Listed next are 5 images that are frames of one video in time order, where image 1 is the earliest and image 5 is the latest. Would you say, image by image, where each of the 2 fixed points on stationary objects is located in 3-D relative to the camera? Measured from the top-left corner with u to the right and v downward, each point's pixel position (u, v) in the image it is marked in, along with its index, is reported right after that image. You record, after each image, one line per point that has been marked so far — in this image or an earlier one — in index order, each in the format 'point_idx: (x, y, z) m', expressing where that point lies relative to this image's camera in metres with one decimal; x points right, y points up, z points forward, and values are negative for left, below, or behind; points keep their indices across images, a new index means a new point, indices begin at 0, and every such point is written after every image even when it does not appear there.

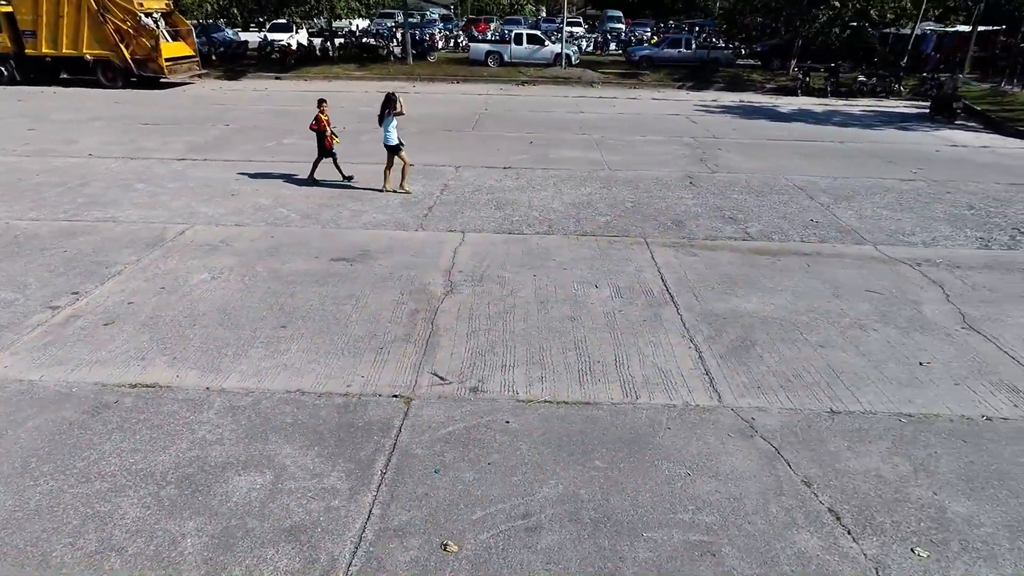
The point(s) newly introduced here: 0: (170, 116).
0: (-8.5, +4.2, +14.1) m
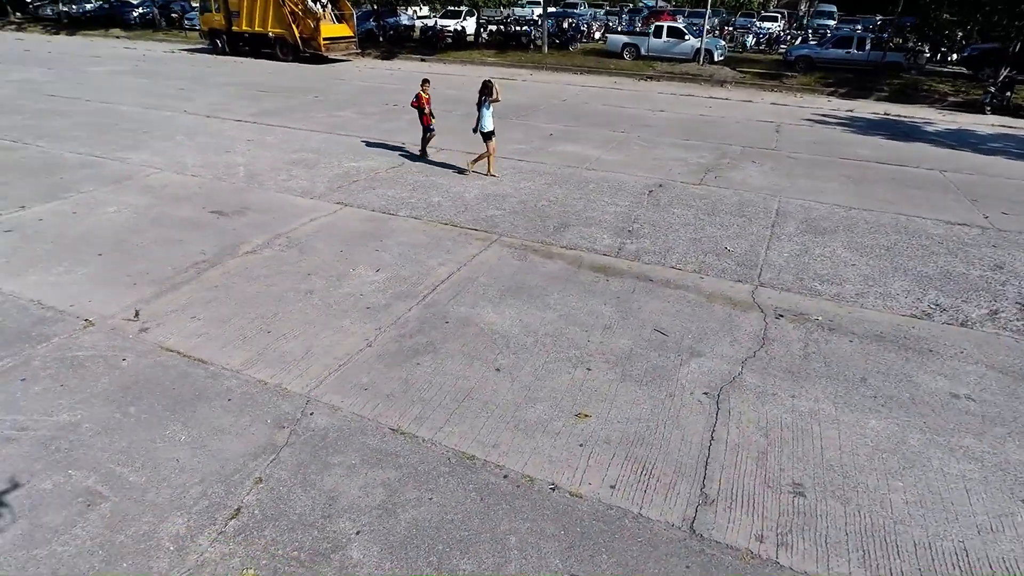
0: (-6.5, +5.8, +16.6) m
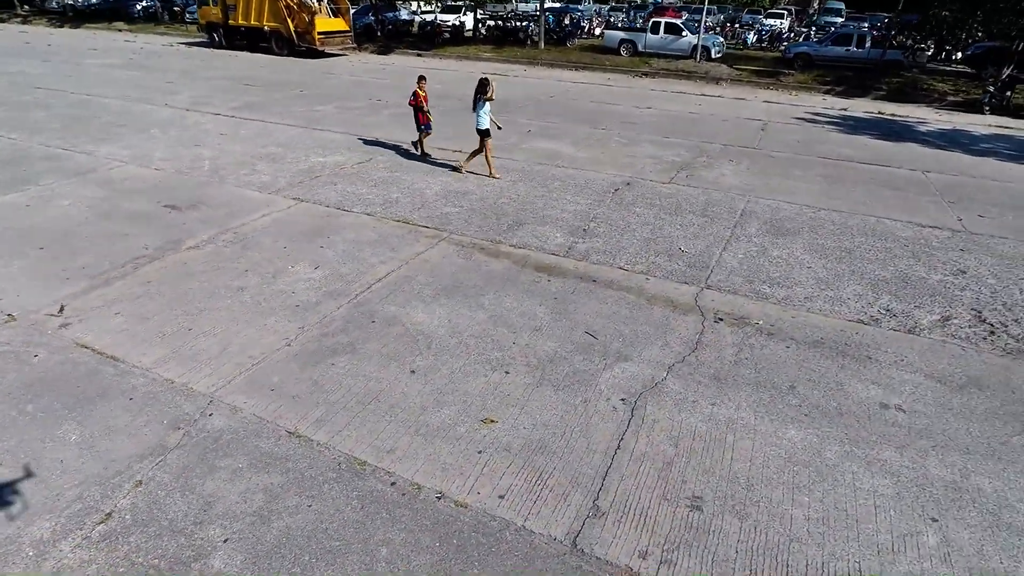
0: (-6.9, +6.0, +16.5) m
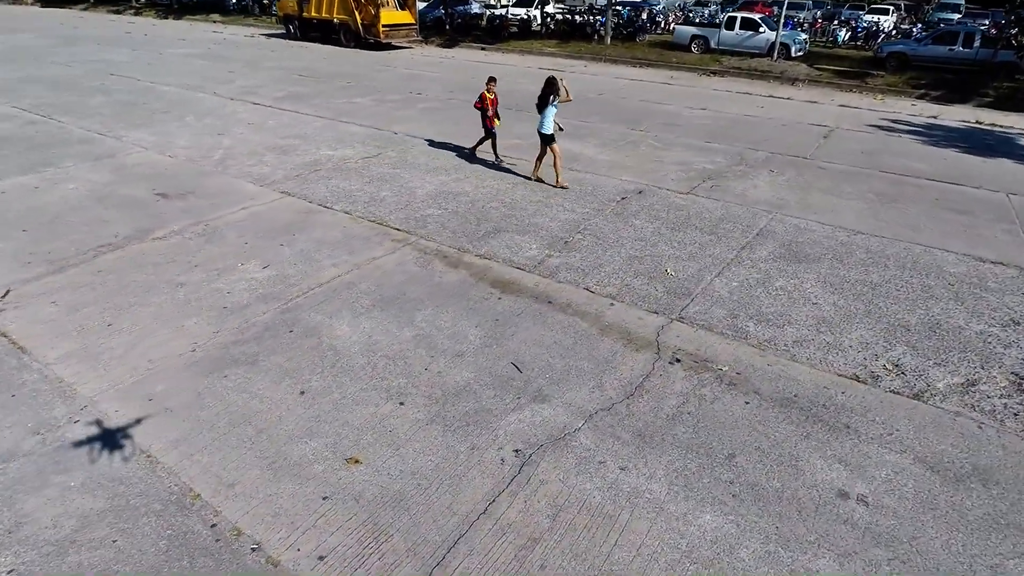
0: (-5.4, +6.3, +16.8) m
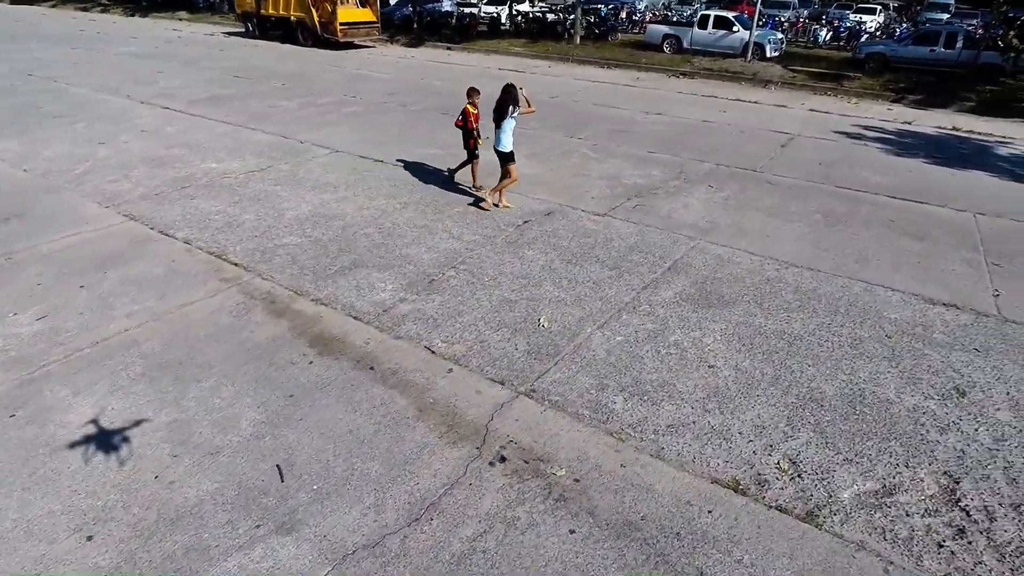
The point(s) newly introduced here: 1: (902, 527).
0: (-6.7, +5.9, +15.7) m
1: (+2.1, -1.3, +3.0) m
